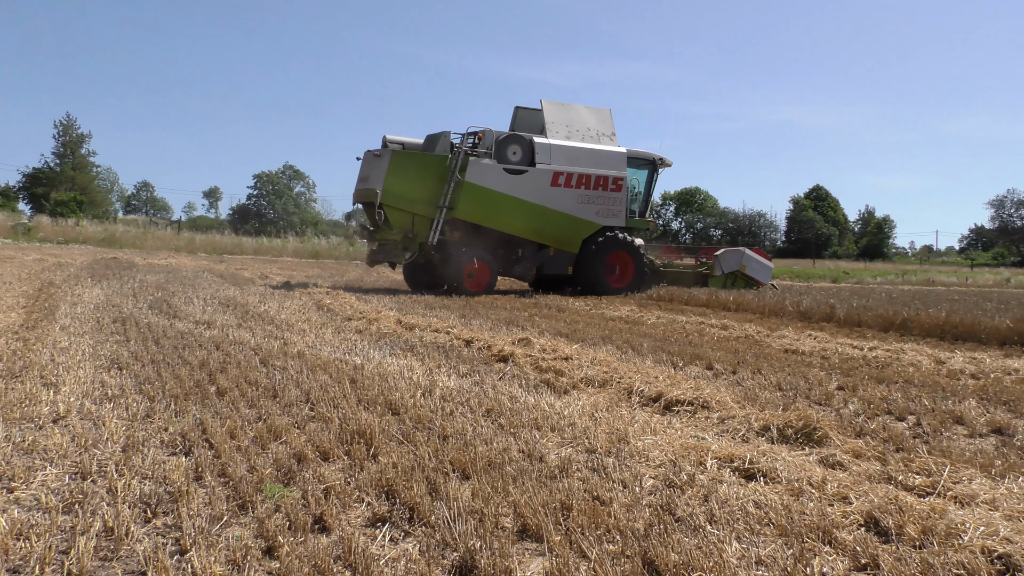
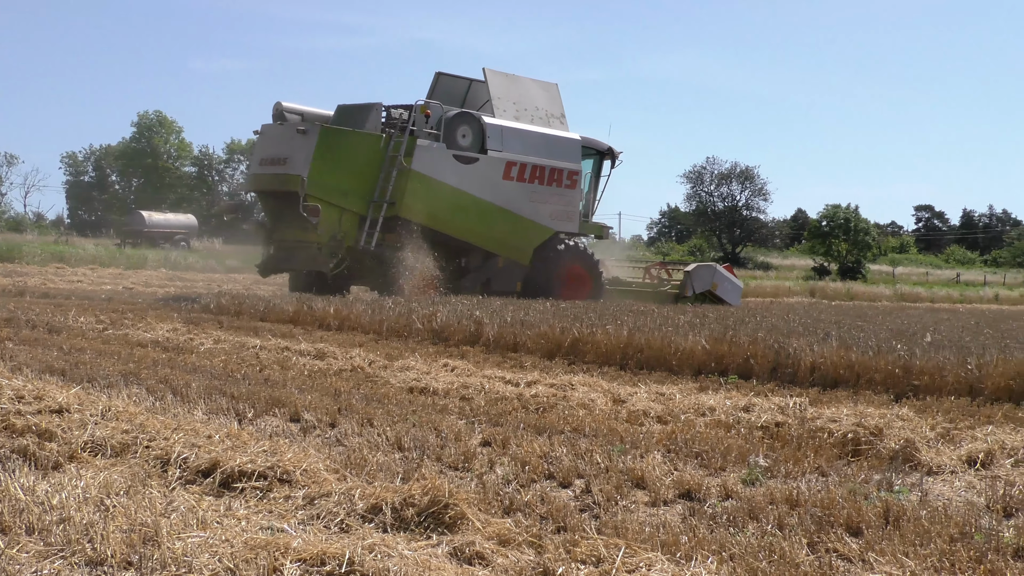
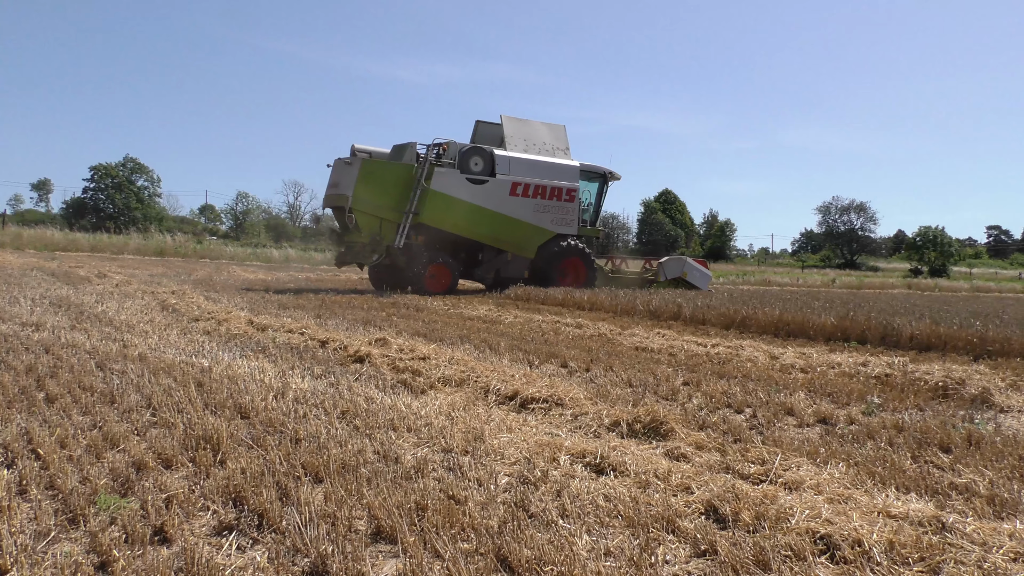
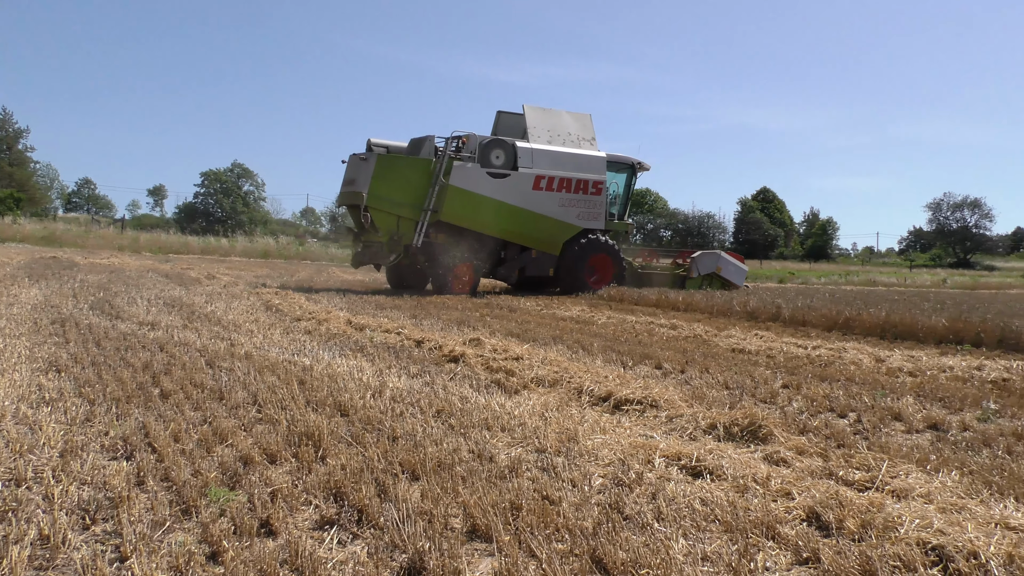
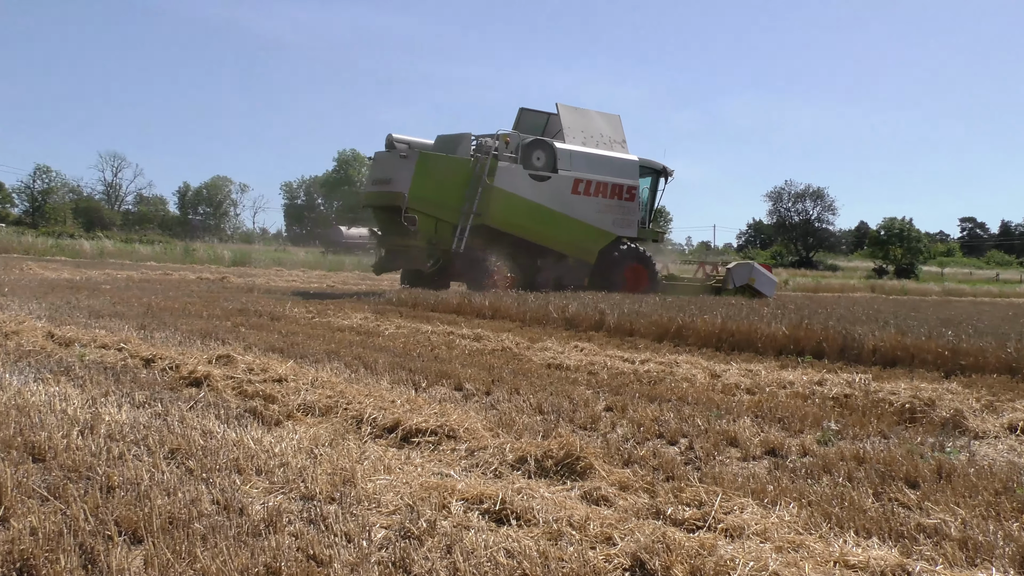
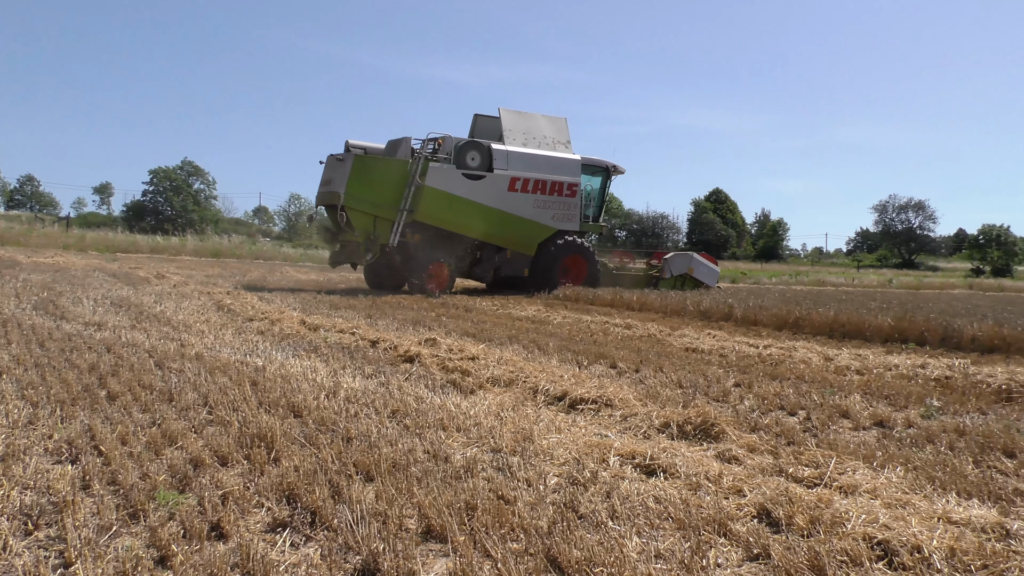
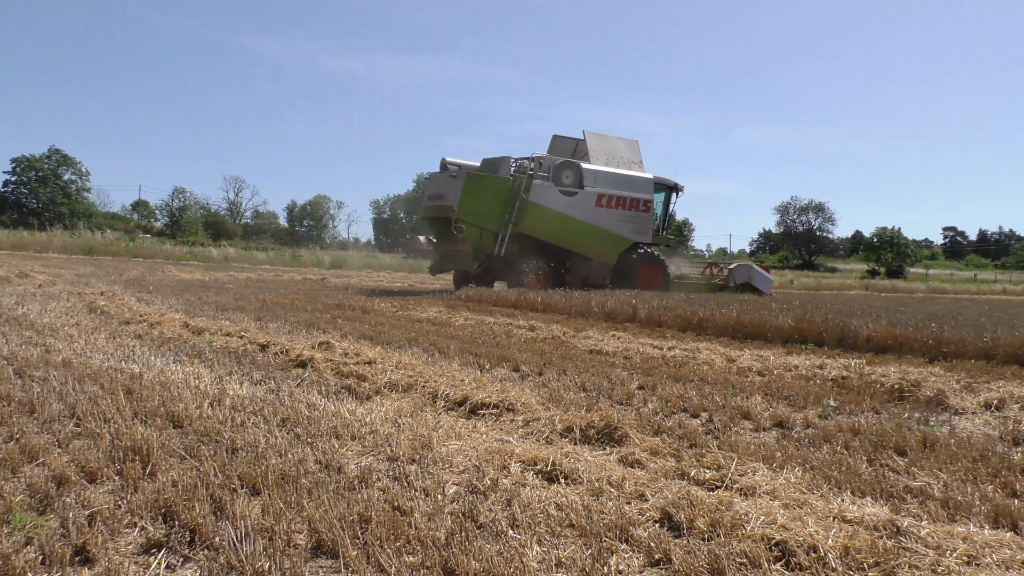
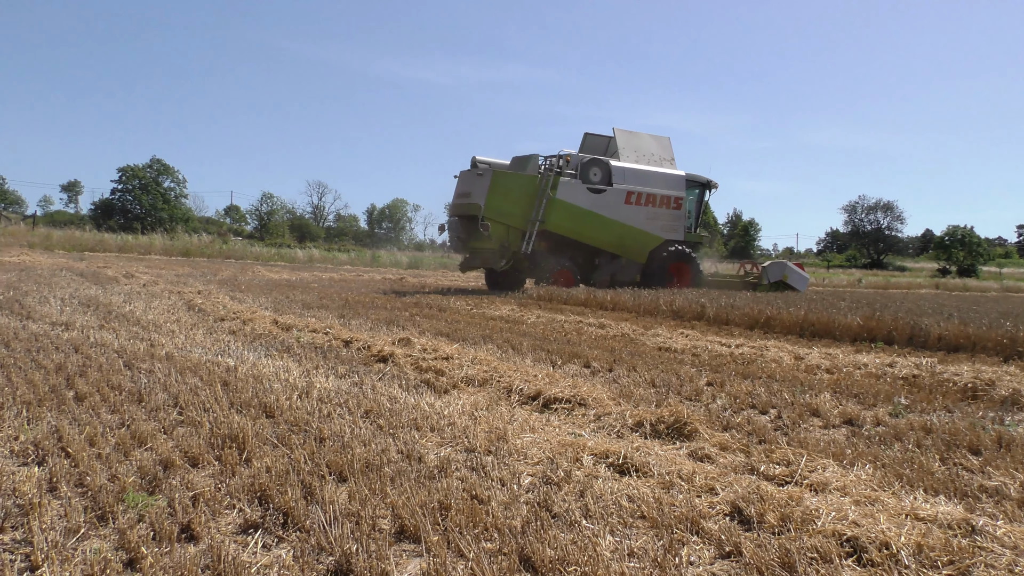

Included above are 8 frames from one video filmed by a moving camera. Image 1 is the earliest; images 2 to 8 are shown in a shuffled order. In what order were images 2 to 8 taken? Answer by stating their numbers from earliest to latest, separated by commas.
4, 6, 3, 8, 7, 5, 2
